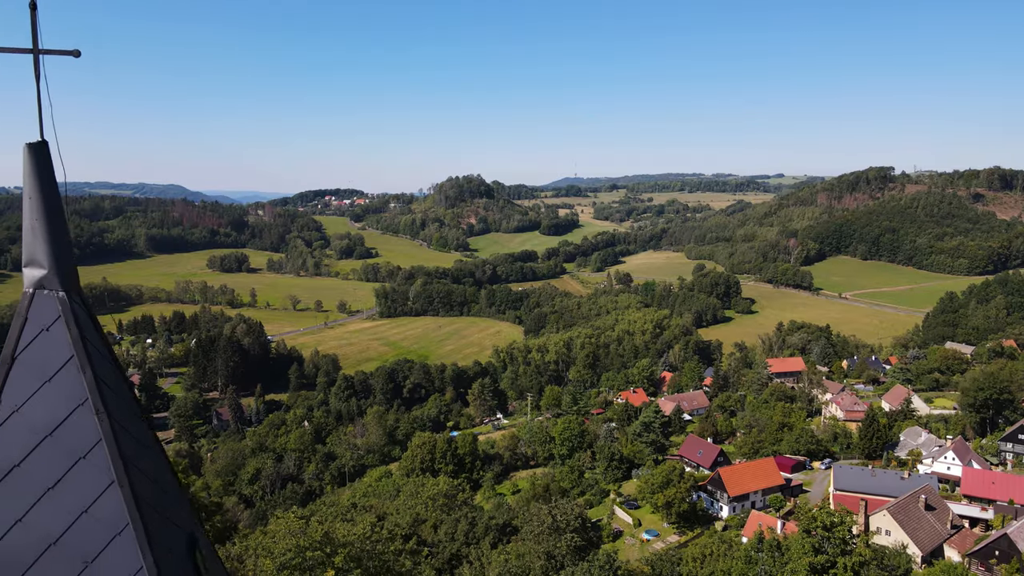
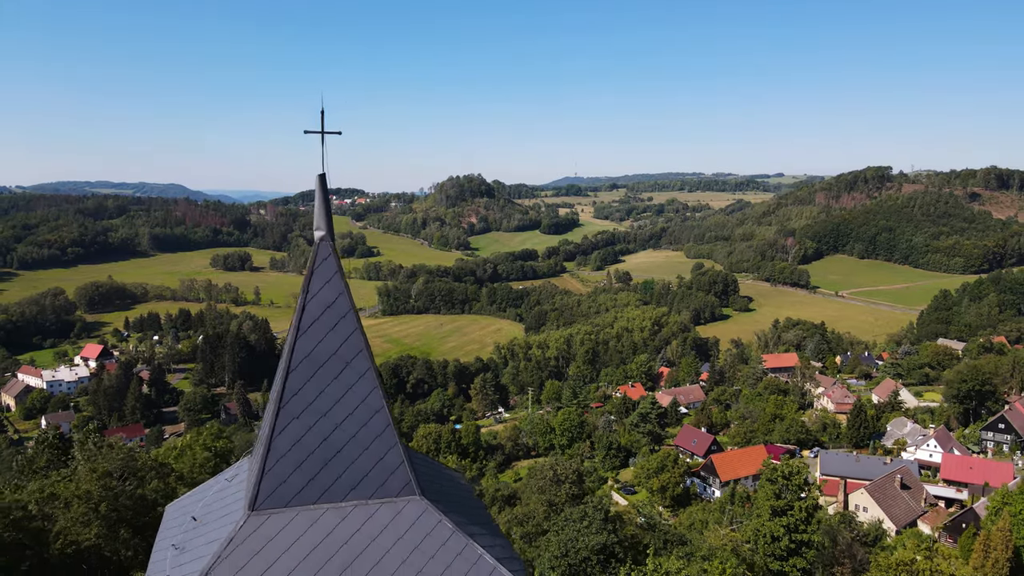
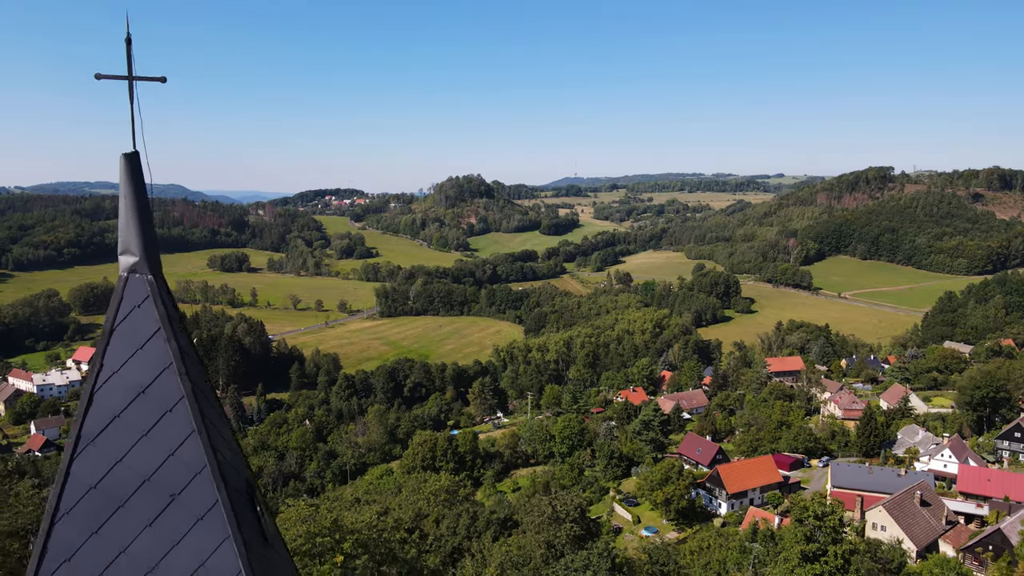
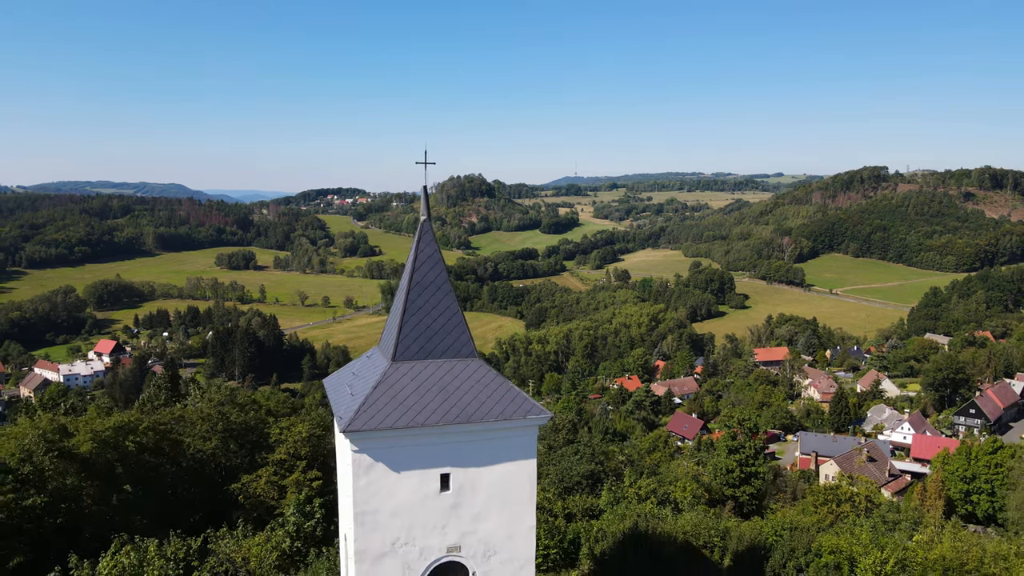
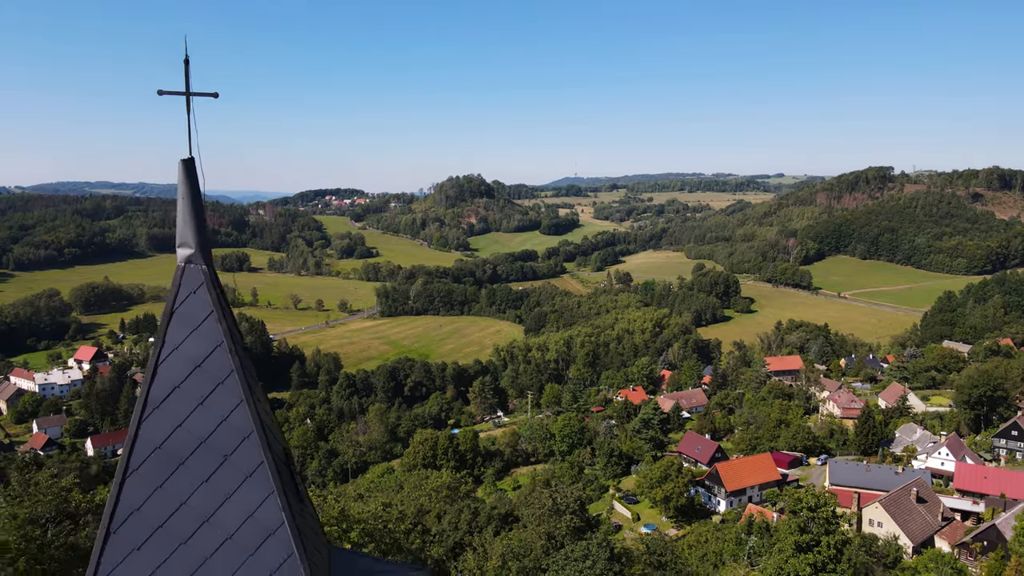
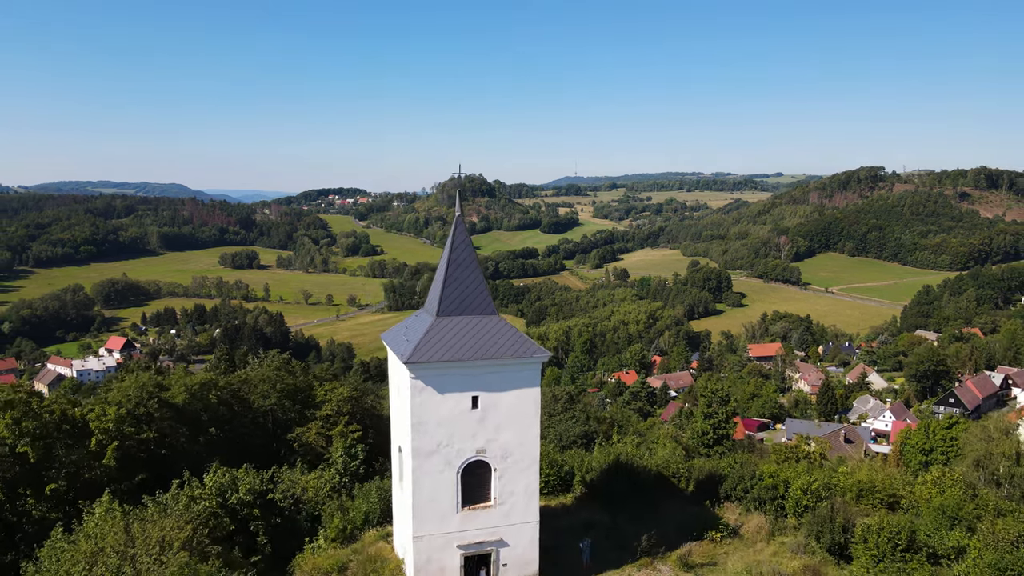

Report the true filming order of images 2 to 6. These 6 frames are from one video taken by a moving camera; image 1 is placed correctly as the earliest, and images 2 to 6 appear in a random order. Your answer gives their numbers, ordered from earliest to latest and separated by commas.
3, 5, 2, 4, 6
